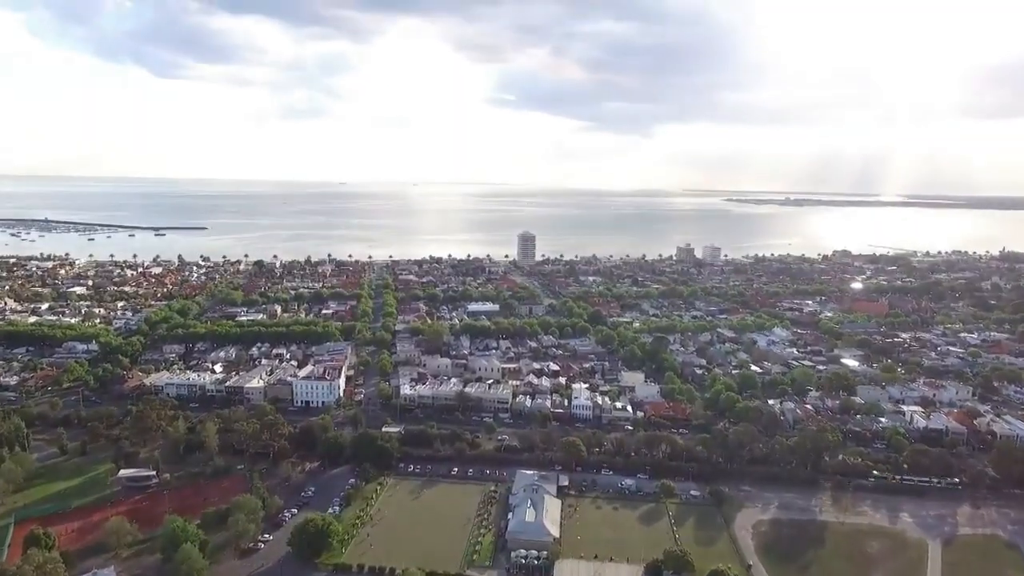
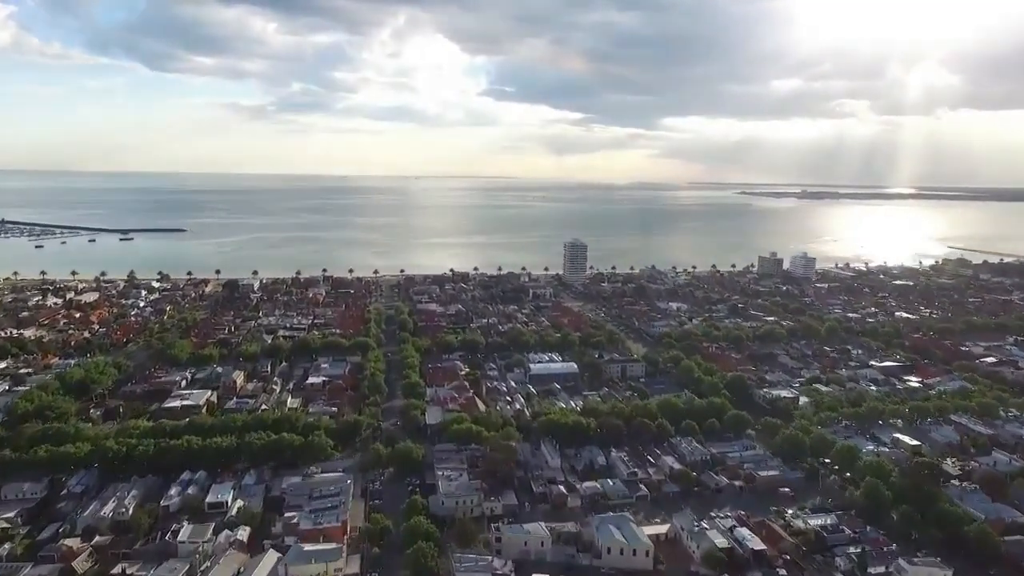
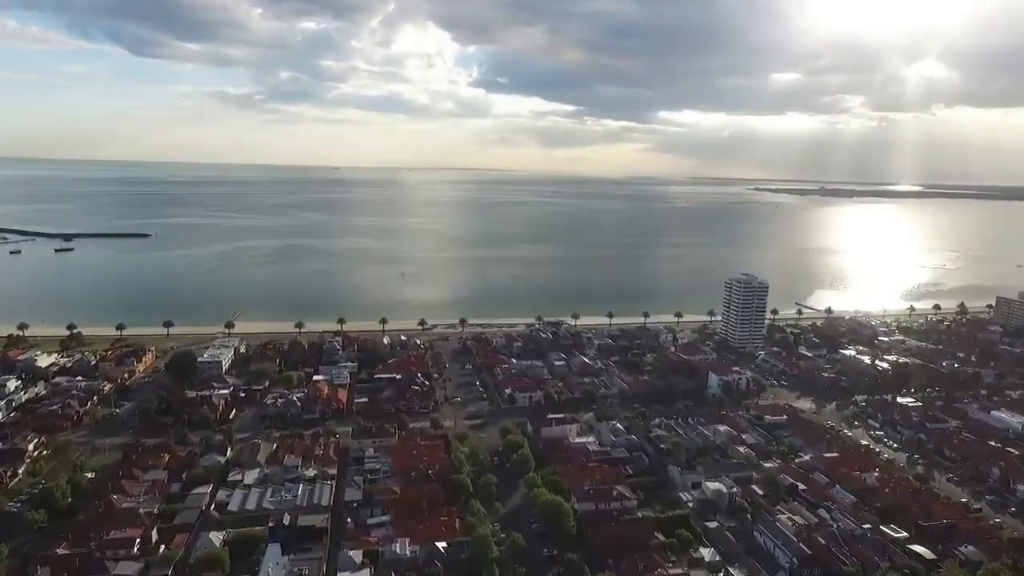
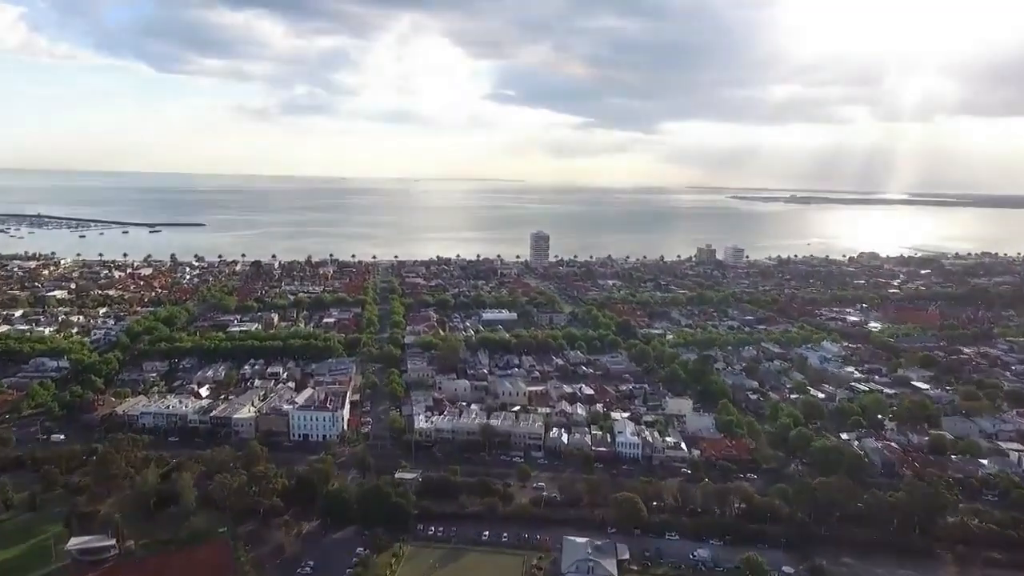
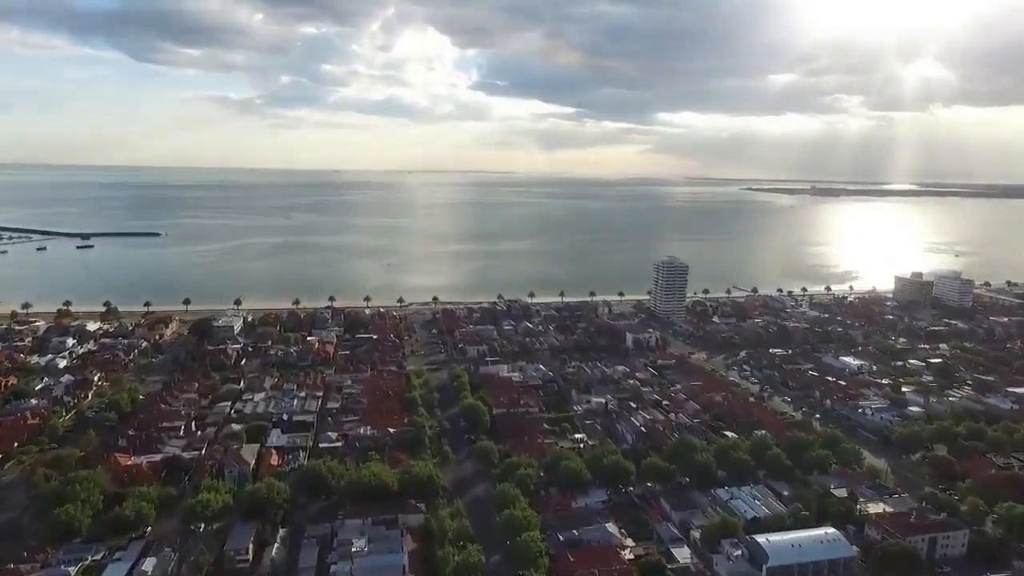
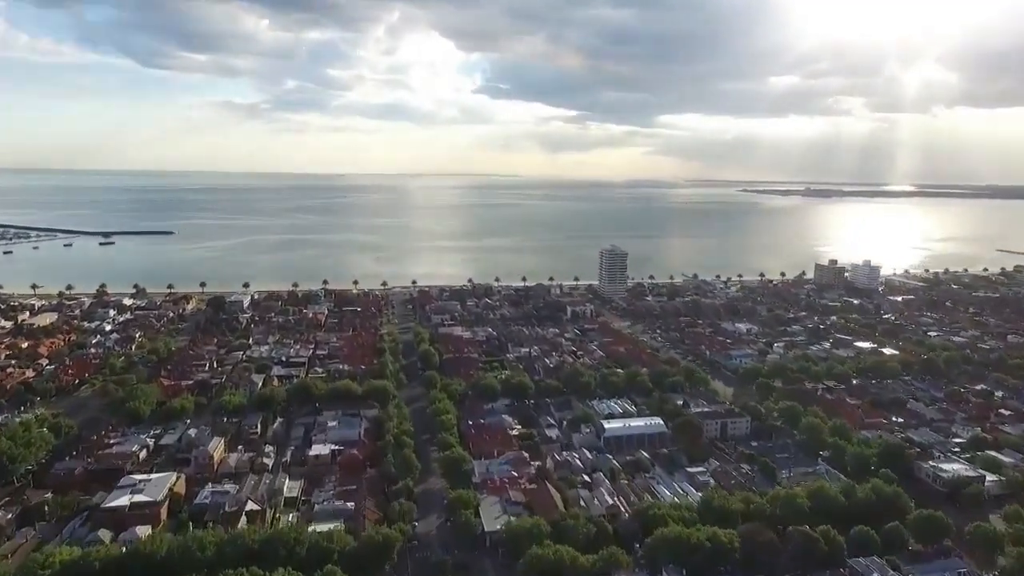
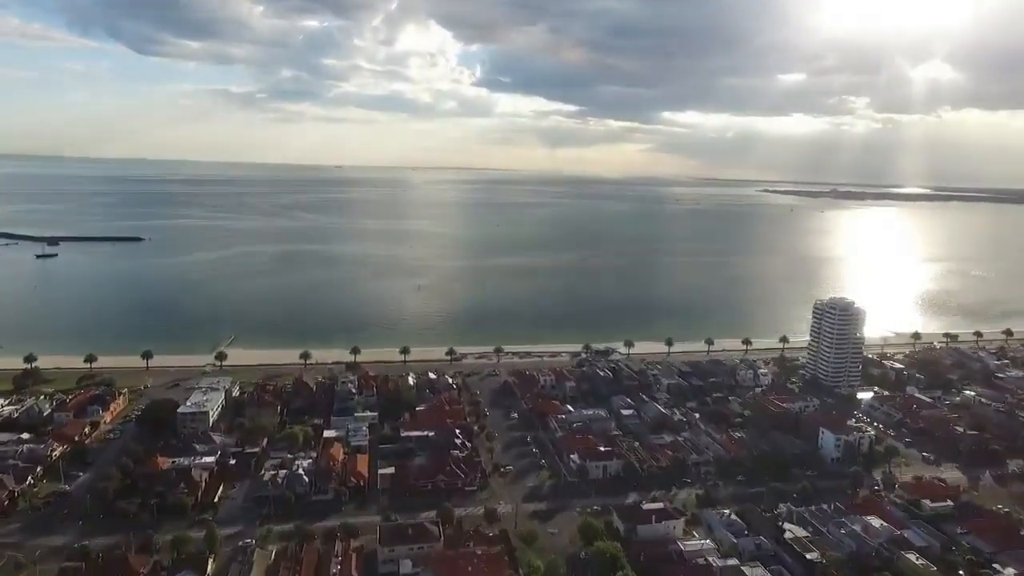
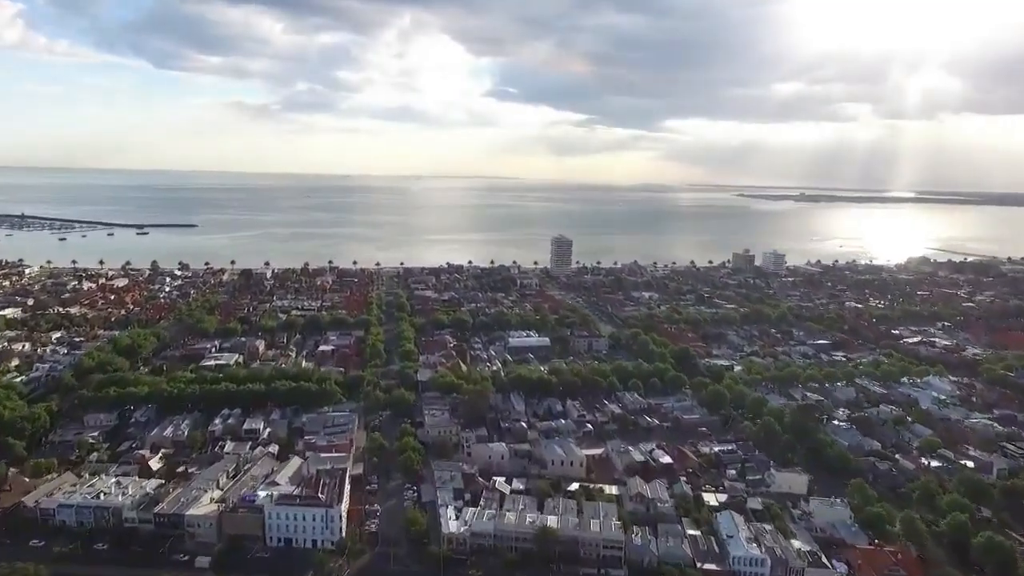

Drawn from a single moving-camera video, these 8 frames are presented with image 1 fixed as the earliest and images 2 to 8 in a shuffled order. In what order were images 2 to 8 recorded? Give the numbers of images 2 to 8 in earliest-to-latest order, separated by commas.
4, 8, 2, 6, 5, 3, 7
